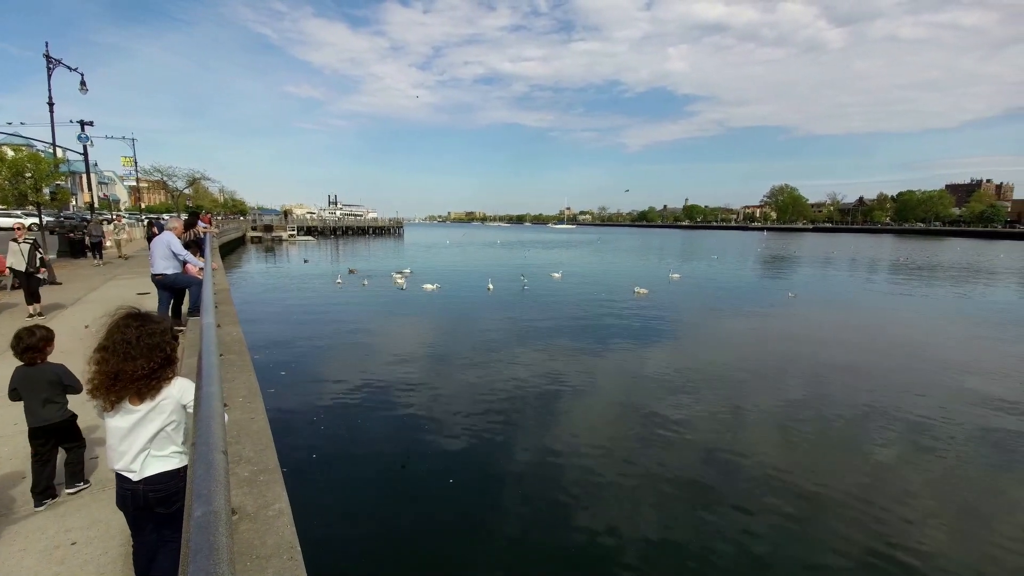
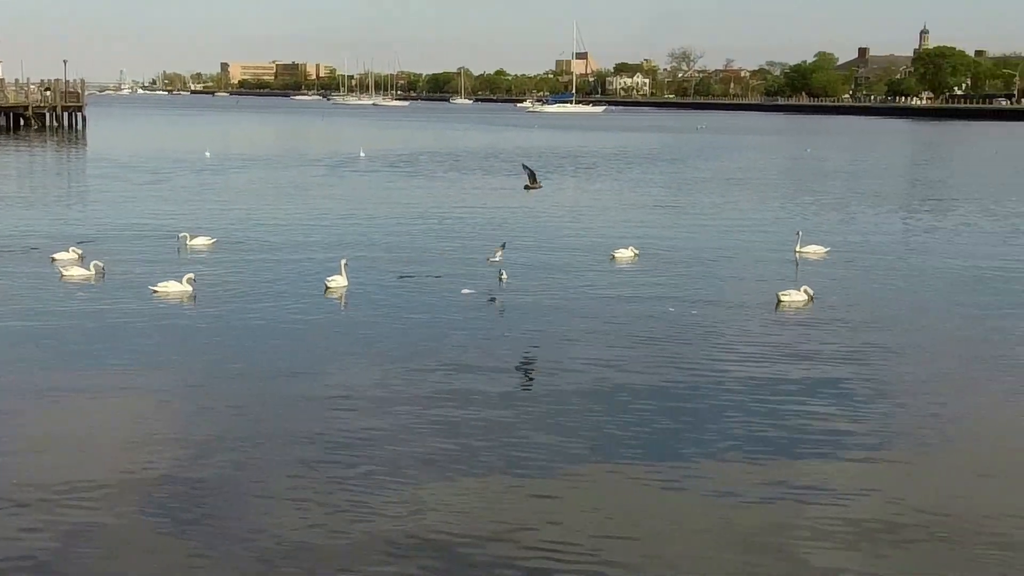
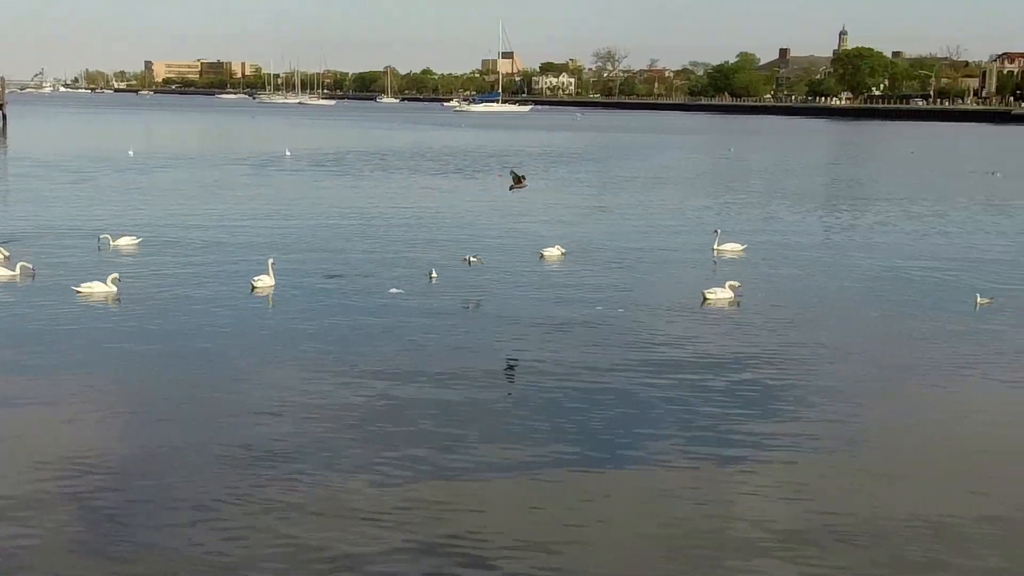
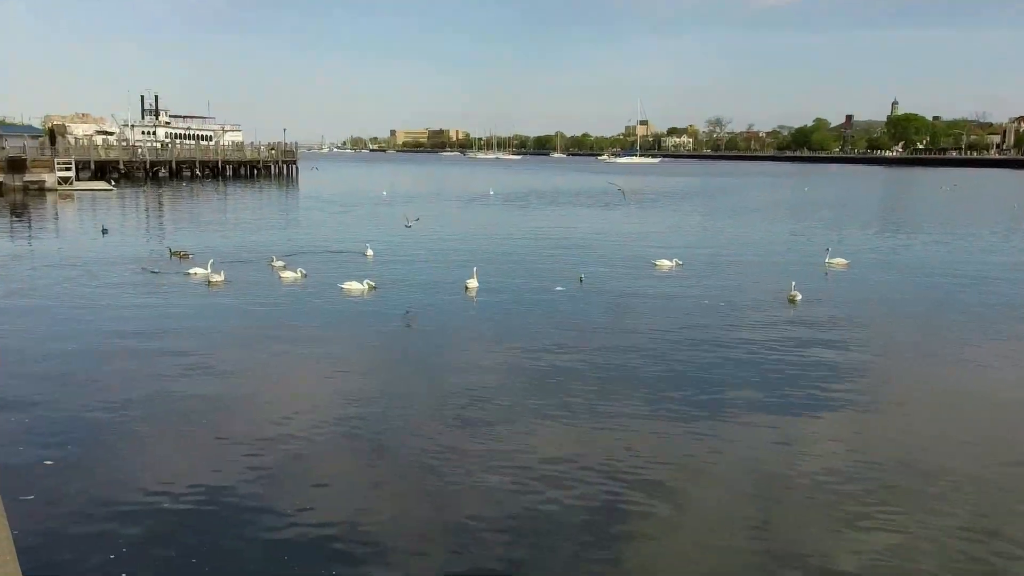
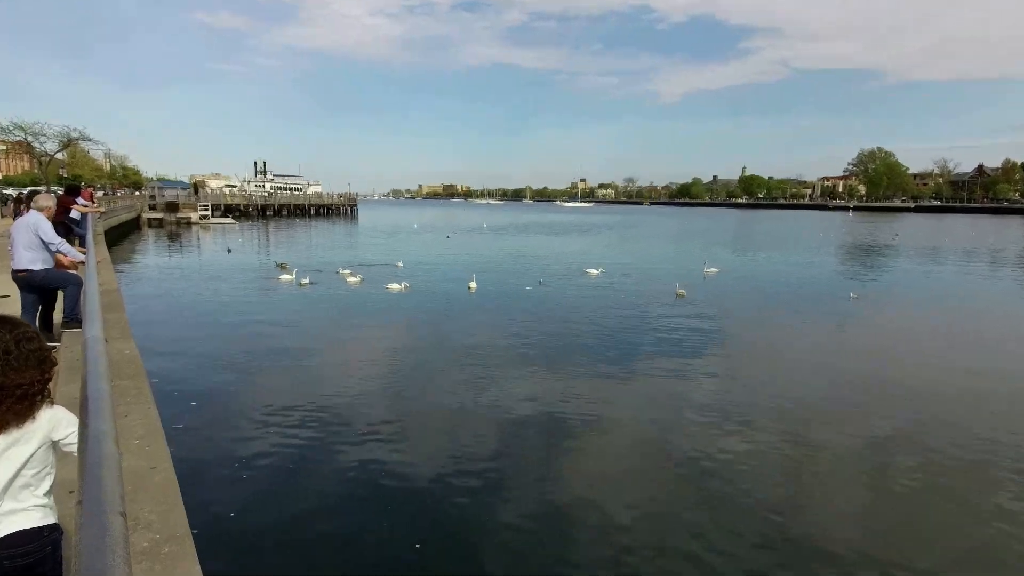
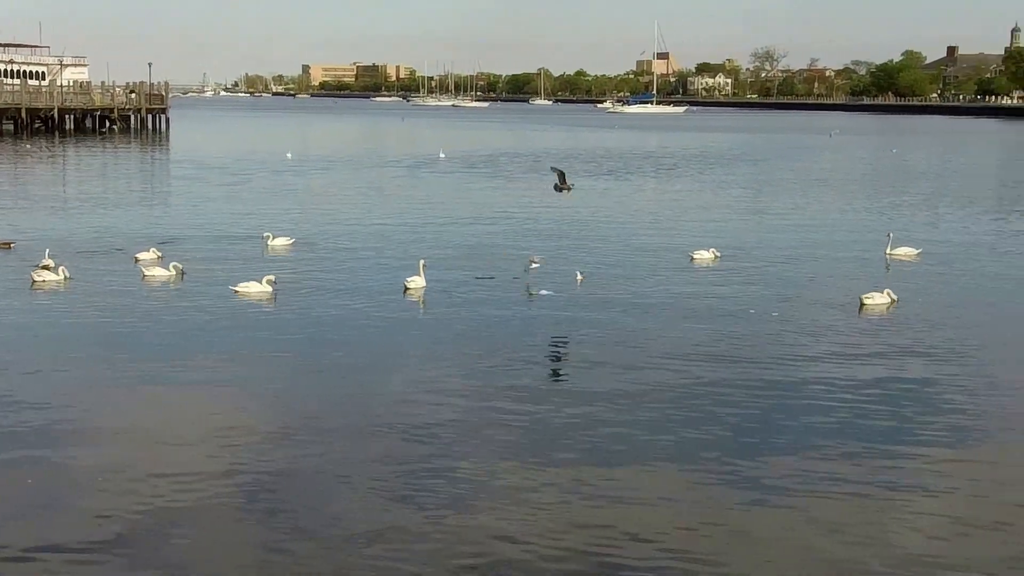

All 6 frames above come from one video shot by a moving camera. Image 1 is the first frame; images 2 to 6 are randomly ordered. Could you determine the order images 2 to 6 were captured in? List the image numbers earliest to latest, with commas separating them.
5, 4, 6, 2, 3
